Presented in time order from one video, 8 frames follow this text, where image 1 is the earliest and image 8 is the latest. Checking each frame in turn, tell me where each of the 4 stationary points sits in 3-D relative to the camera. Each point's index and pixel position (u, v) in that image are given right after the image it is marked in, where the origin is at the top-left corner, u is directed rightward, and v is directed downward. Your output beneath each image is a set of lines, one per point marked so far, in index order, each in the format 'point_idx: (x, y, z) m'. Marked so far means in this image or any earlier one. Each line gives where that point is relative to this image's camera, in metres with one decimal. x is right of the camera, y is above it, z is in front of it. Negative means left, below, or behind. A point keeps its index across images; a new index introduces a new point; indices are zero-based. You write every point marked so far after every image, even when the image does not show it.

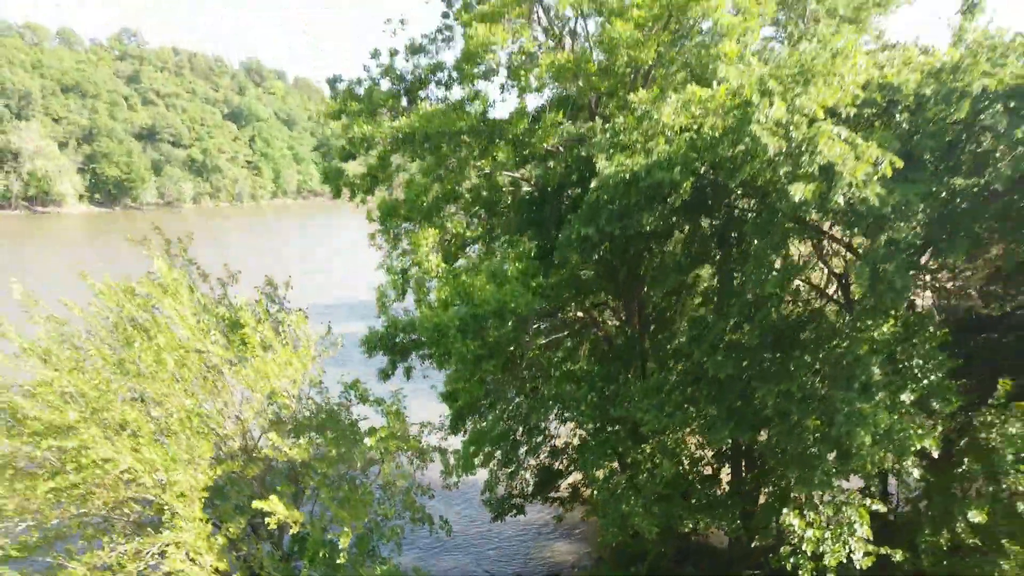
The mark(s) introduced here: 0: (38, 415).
0: (-2.1, -0.5, +3.4) m
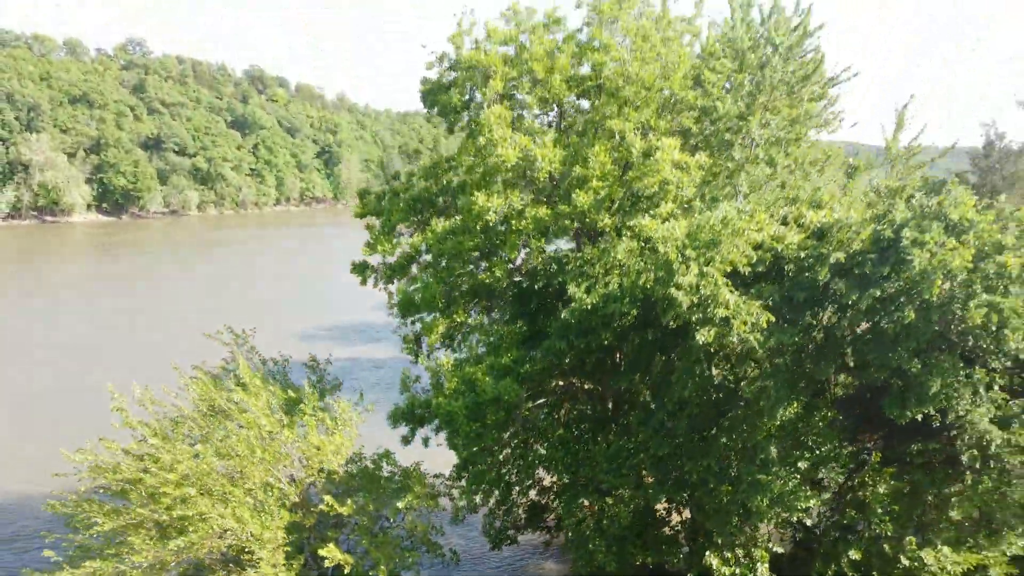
0: (-2.1, -1.2, +4.7) m
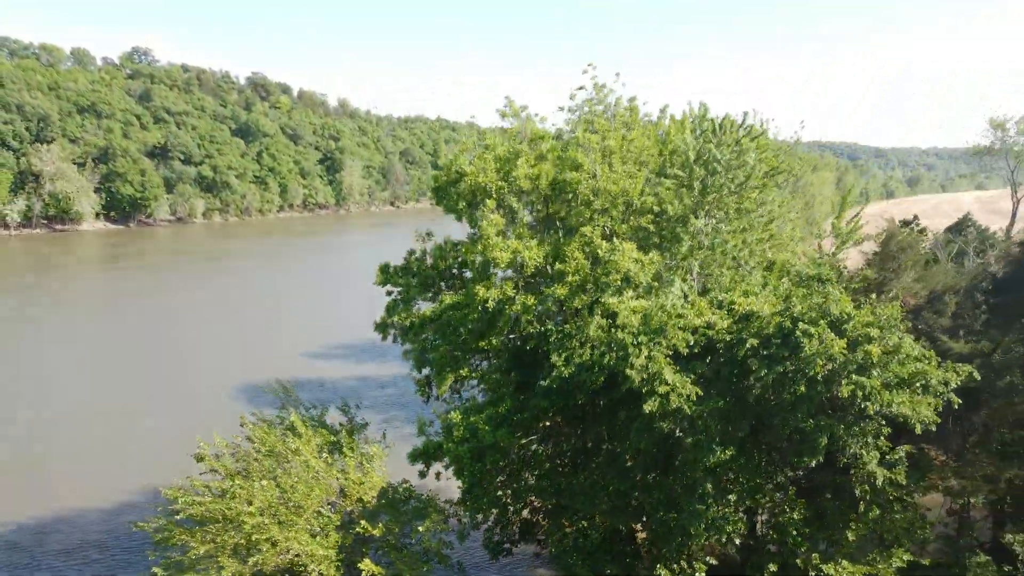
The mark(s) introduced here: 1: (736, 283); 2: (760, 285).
0: (-2.2, -1.8, +6.1) m
1: (+2.0, 0.0, +7.1) m
2: (+2.2, 0.0, +7.1) m
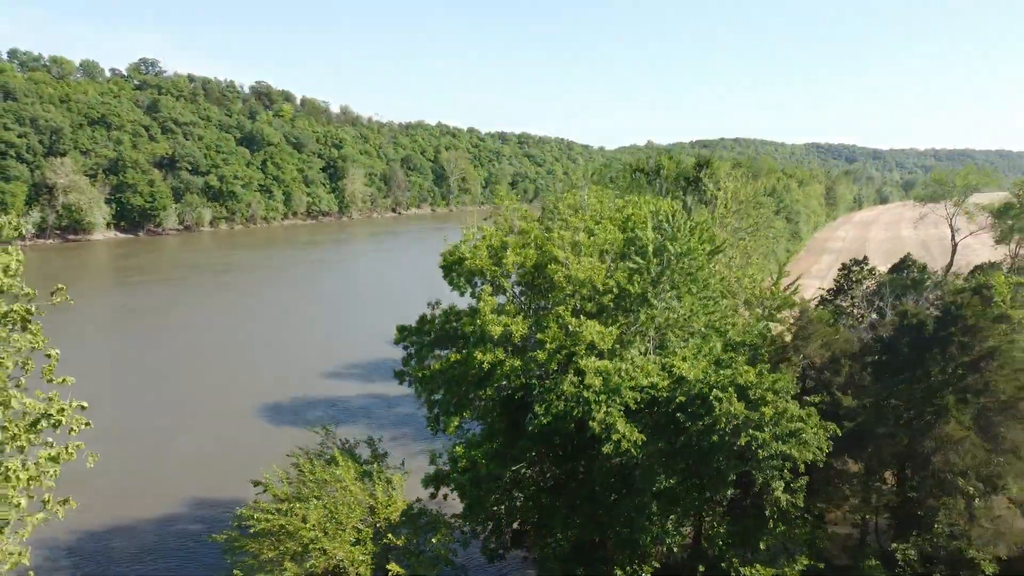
0: (-2.3, -2.6, +8.1) m
1: (+1.9, -0.8, +9.1) m
2: (+2.1, -0.8, +9.1) m
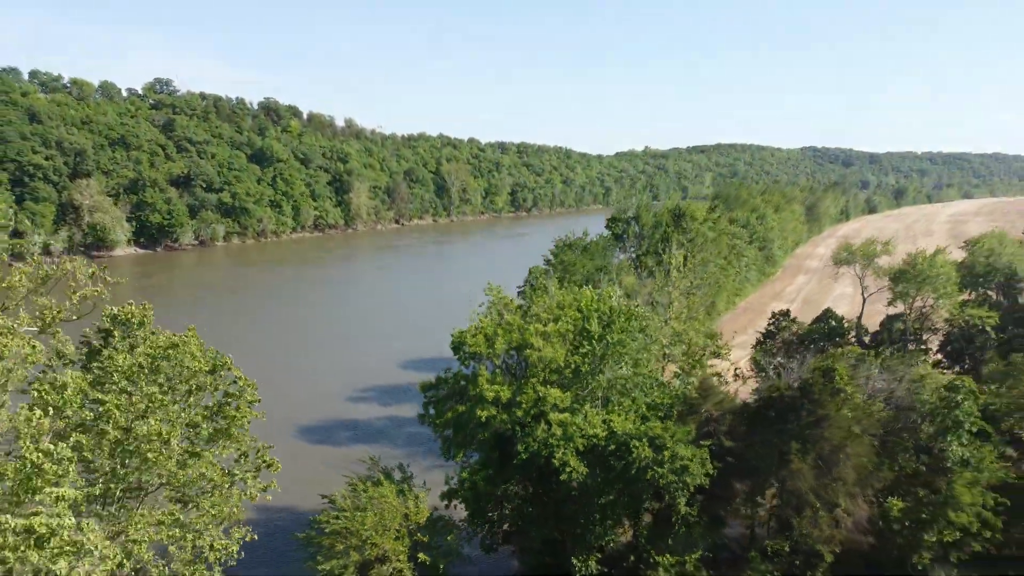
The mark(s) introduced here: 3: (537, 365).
0: (-2.5, -3.9, +12.1) m
1: (+1.7, -2.1, +13.1) m
2: (+1.9, -2.1, +13.1) m
3: (+0.4, -1.4, +13.2) m
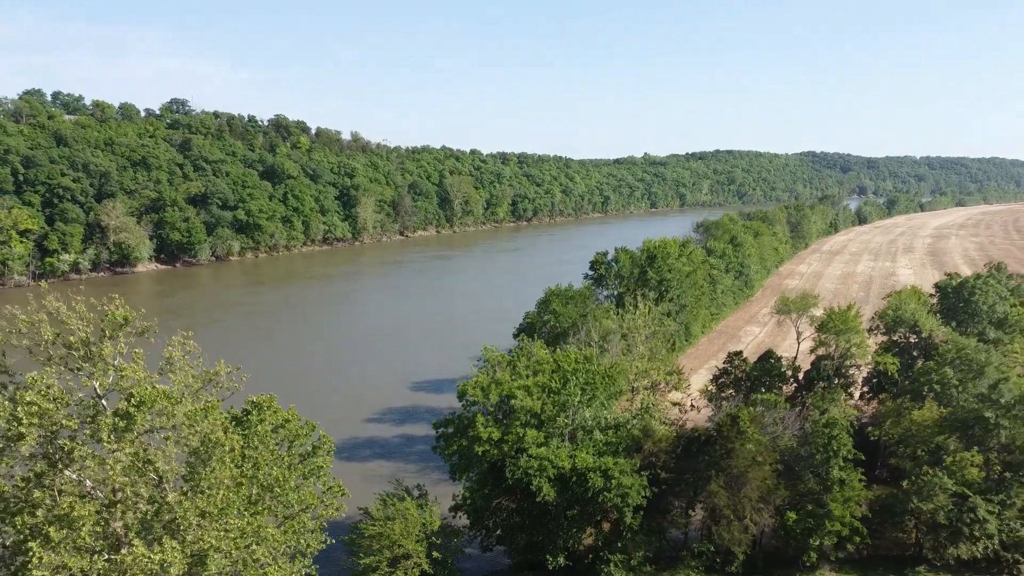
0: (-2.7, -5.4, +16.5) m
1: (+1.5, -3.6, +17.5) m
2: (+1.7, -3.6, +17.4) m
3: (+0.2, -2.9, +17.6) m
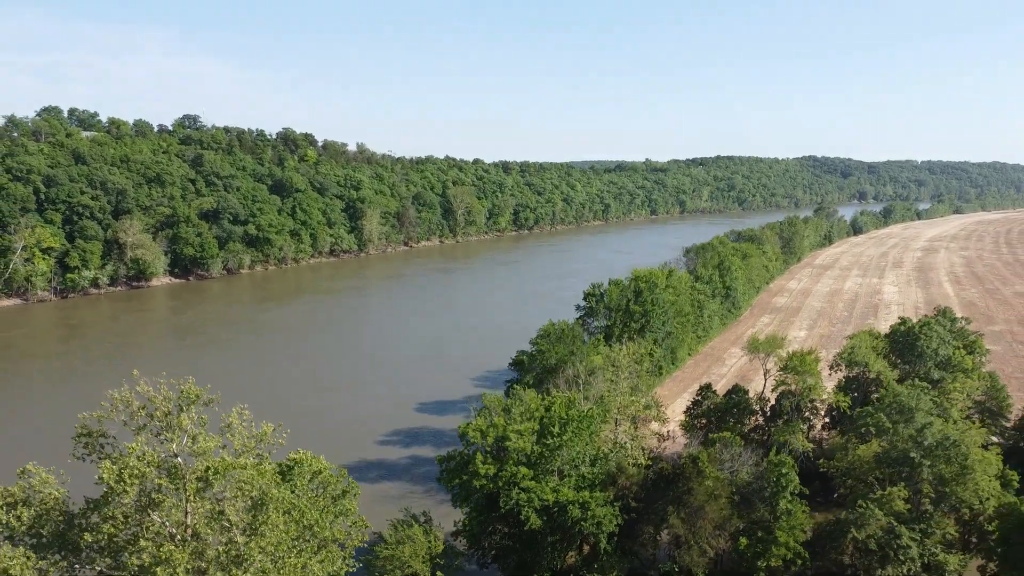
0: (-2.9, -6.9, +19.5) m
1: (+1.3, -5.1, +20.5) m
2: (+1.5, -5.2, +20.4) m
3: (0.0, -4.4, +20.6) m
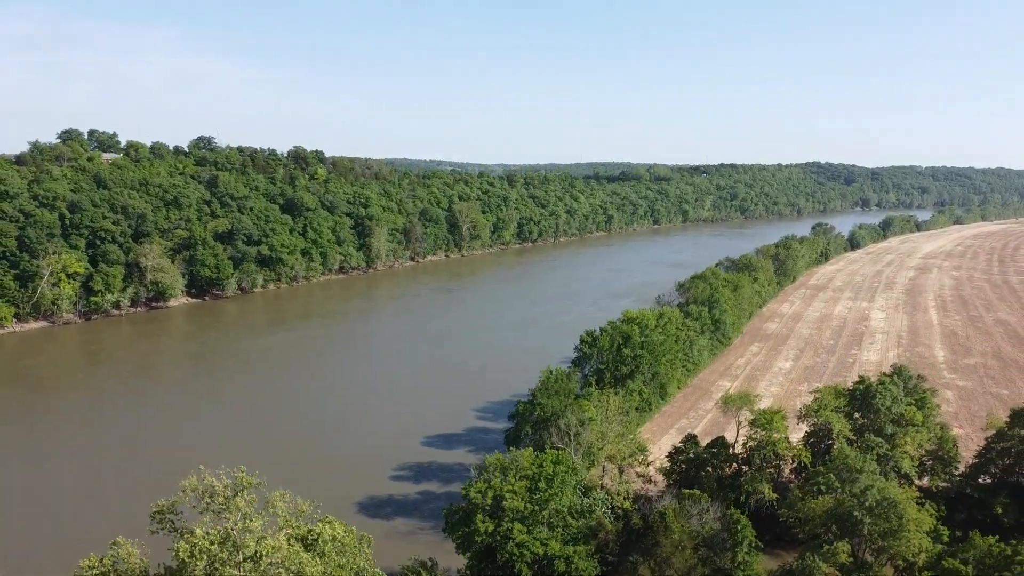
0: (-3.0, -9.4, +22.8) m
1: (+1.2, -7.6, +23.7) m
2: (+1.4, -7.6, +23.7) m
3: (-0.1, -6.9, +23.8) m
